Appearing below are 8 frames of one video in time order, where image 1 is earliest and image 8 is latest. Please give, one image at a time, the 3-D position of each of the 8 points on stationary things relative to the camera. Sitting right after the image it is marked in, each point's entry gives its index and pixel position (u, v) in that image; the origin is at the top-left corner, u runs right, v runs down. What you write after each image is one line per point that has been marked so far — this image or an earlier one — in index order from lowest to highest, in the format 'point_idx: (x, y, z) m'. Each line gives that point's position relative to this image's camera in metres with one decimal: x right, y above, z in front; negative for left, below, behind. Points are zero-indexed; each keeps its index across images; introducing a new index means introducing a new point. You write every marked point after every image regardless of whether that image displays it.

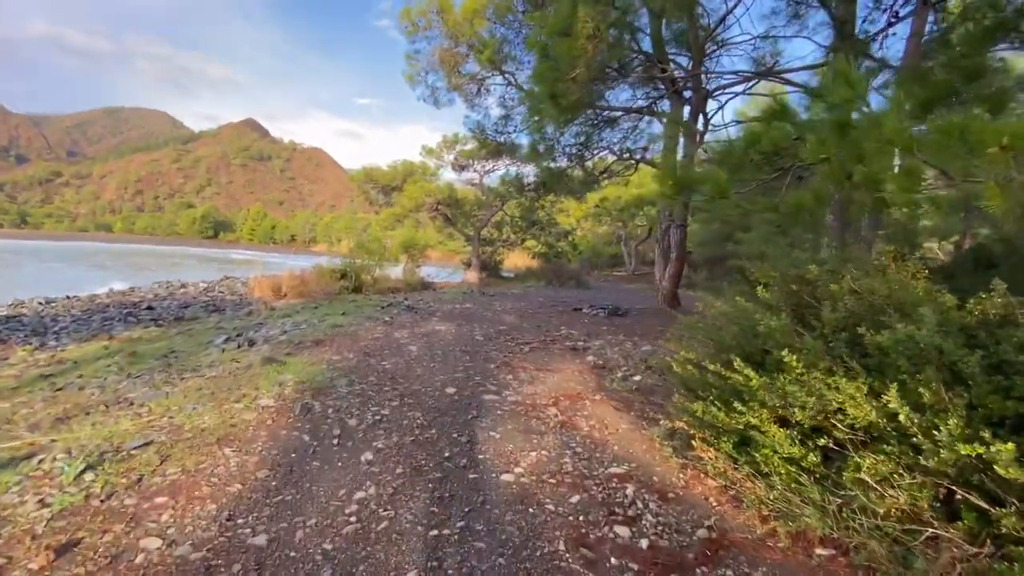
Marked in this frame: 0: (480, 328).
0: (-0.5, -0.6, +6.9) m
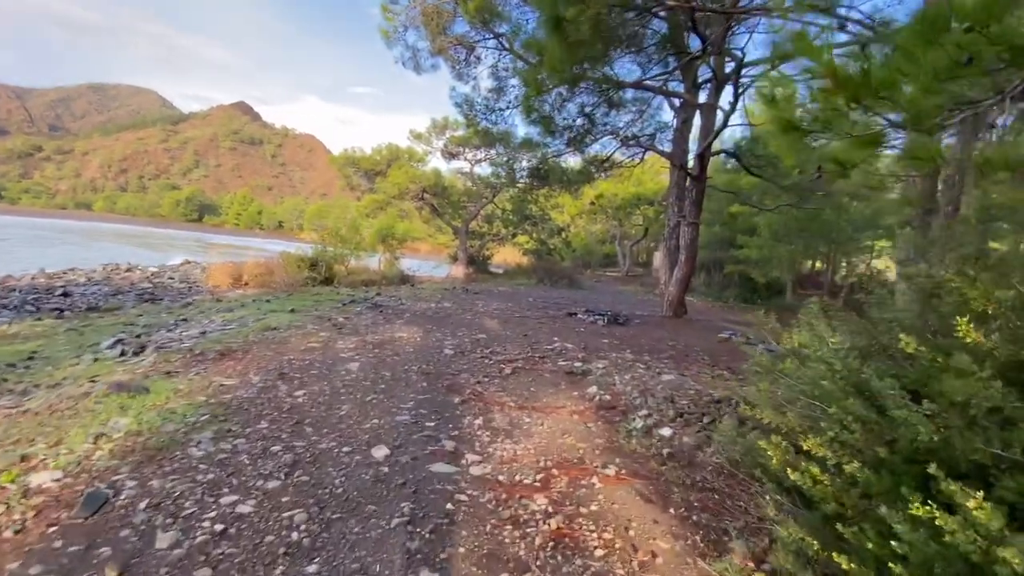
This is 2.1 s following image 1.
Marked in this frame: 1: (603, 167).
0: (-0.7, -0.6, +5.6) m
1: (+2.2, +2.9, +11.6) m
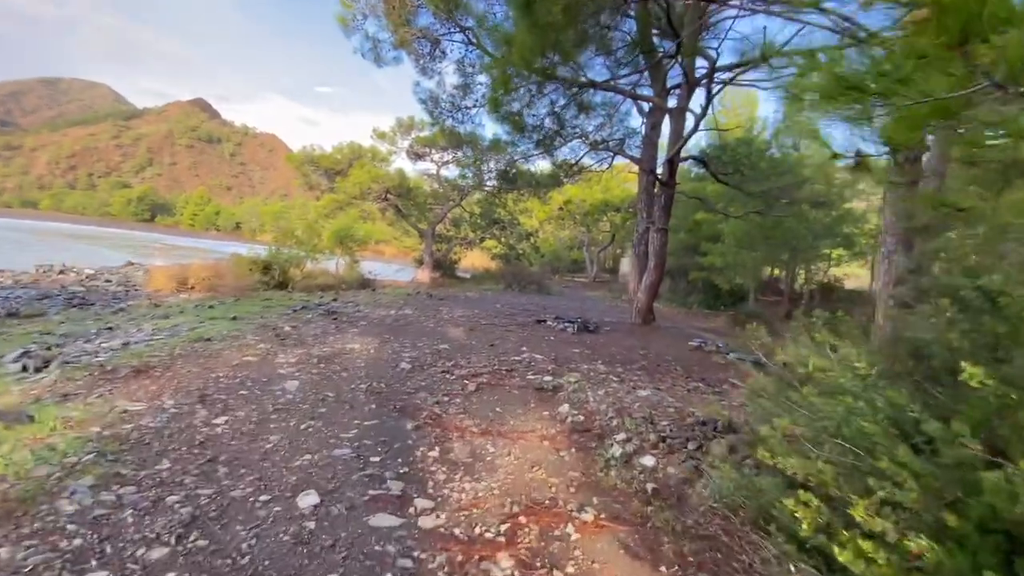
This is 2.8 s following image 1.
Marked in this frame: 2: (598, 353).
0: (-1.1, -0.6, +5.2) m
1: (+1.4, +2.8, +11.3) m
2: (+1.0, -0.8, +5.6) m
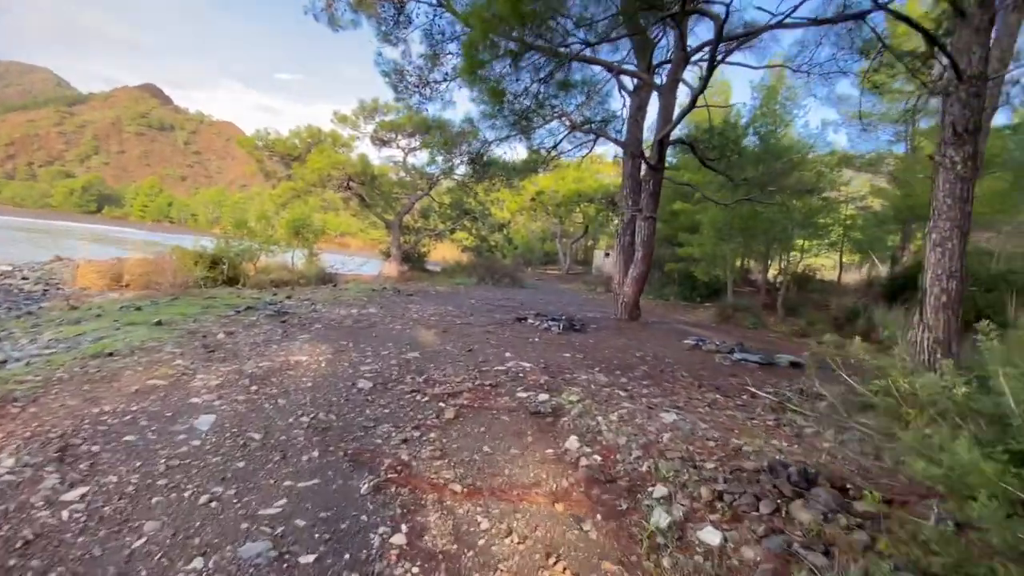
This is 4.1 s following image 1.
0: (-1.2, -0.6, +4.3) m
1: (+0.8, +2.9, +10.6) m
2: (+0.8, -0.7, +4.9) m
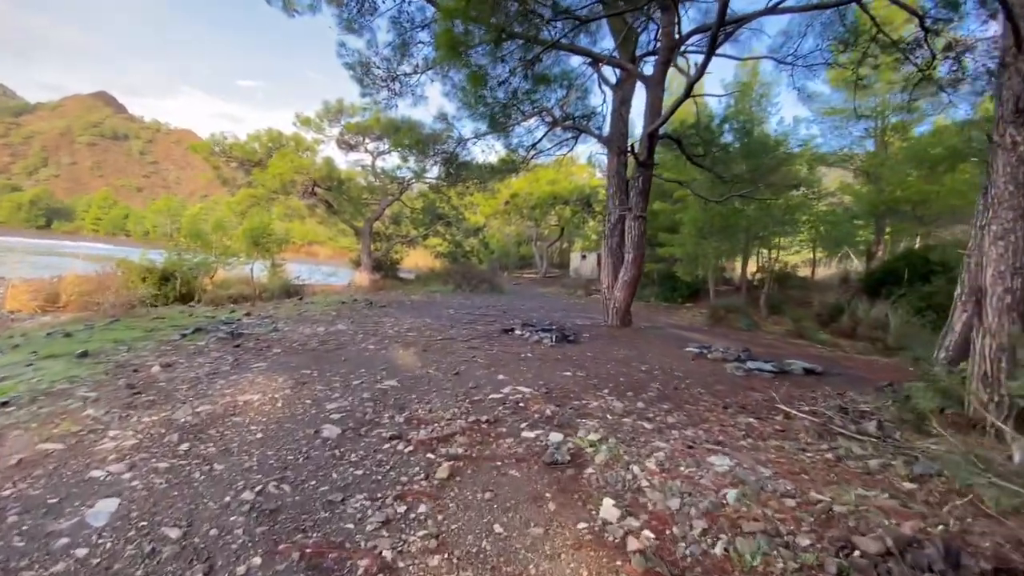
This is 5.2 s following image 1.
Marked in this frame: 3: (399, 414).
0: (-1.3, -0.7, +3.6) m
1: (+0.4, +2.8, +10.0) m
2: (+0.8, -0.8, +4.3) m
3: (-0.7, -0.8, +3.0) m
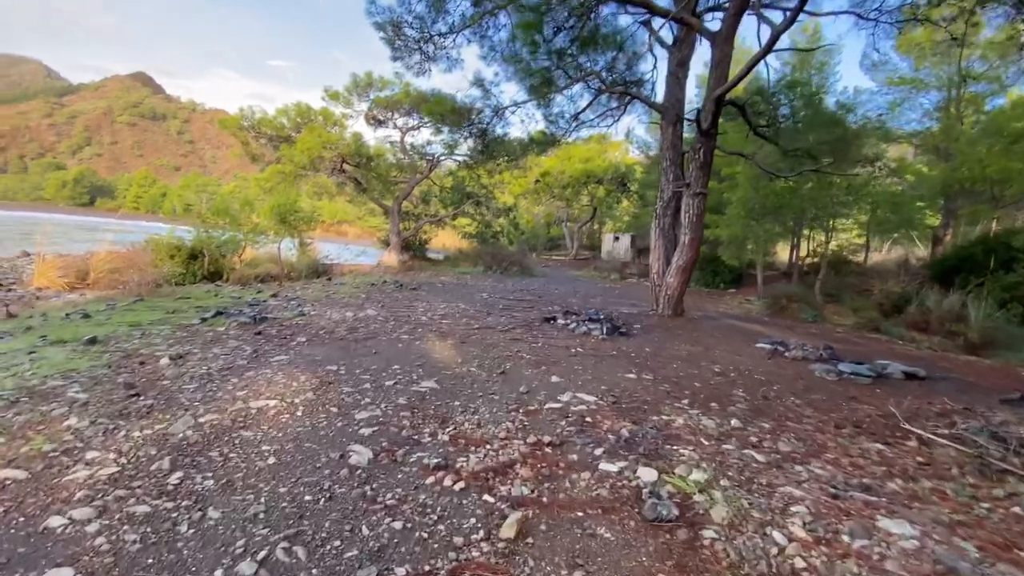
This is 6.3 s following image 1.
0: (-0.9, -0.6, +3.1) m
1: (+1.1, +3.1, +9.2) m
2: (+1.2, -0.7, +3.7) m
3: (-0.4, -0.7, +2.5) m
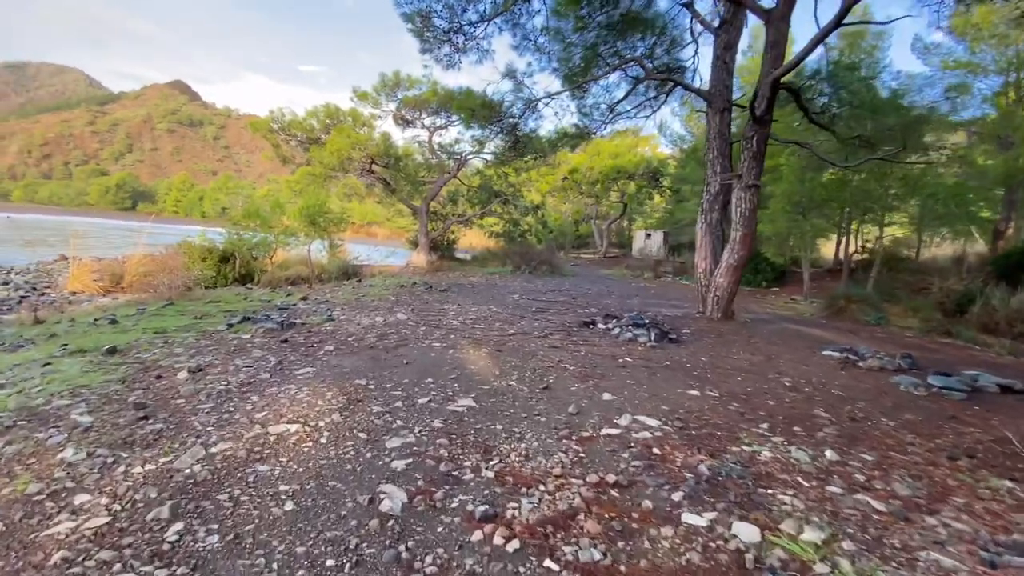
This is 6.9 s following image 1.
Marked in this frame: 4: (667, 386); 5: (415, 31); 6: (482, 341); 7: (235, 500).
0: (-0.6, -0.7, +2.7) m
1: (+1.7, +3.1, +8.8) m
2: (+1.5, -0.7, +3.2) m
3: (-0.1, -0.8, +2.1) m
4: (+1.1, -0.7, +3.4) m
5: (-1.4, +3.7, +6.8) m
6: (-0.3, -0.5, +4.6) m
7: (-1.0, -0.8, +1.7) m
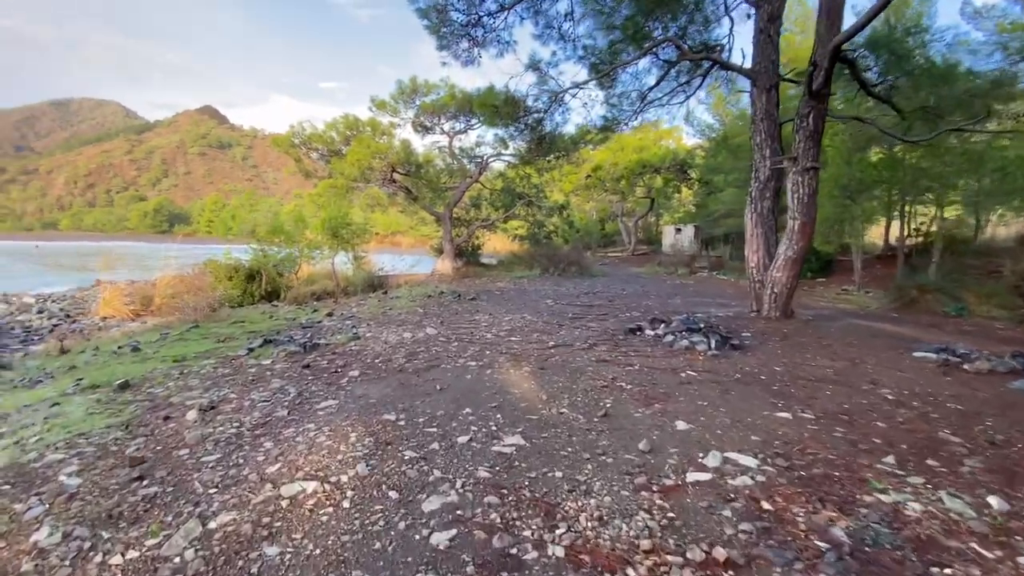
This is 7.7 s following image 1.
0: (-0.3, -0.8, +2.3) m
1: (+2.2, +3.1, +8.2) m
2: (+1.8, -0.7, +2.7) m
3: (+0.1, -0.8, +1.6) m
4: (+1.4, -0.7, +2.9) m
5: (-1.1, +3.5, +6.5) m
6: (+0.1, -0.6, +4.1) m
7: (-0.8, -0.9, +1.3) m
